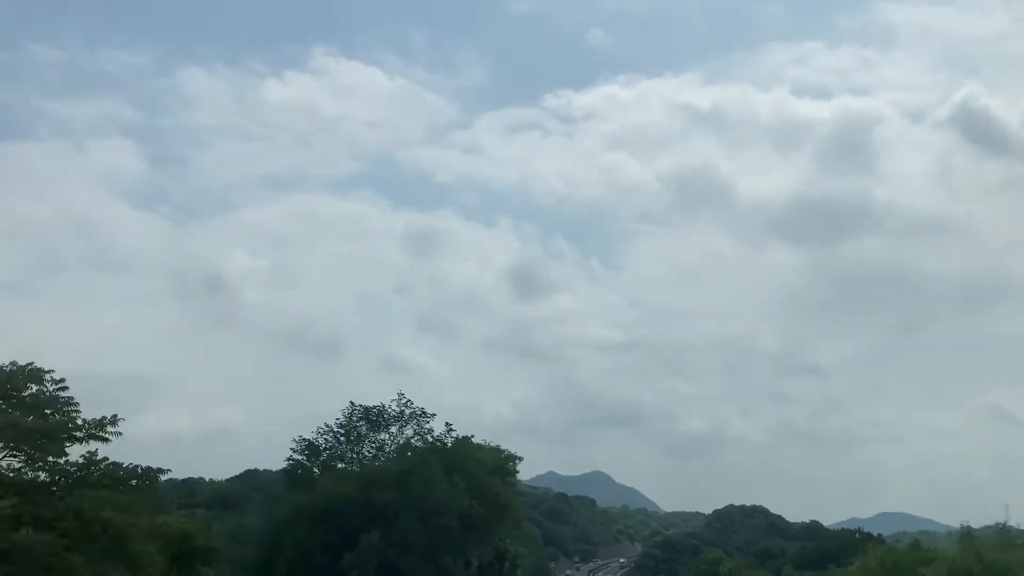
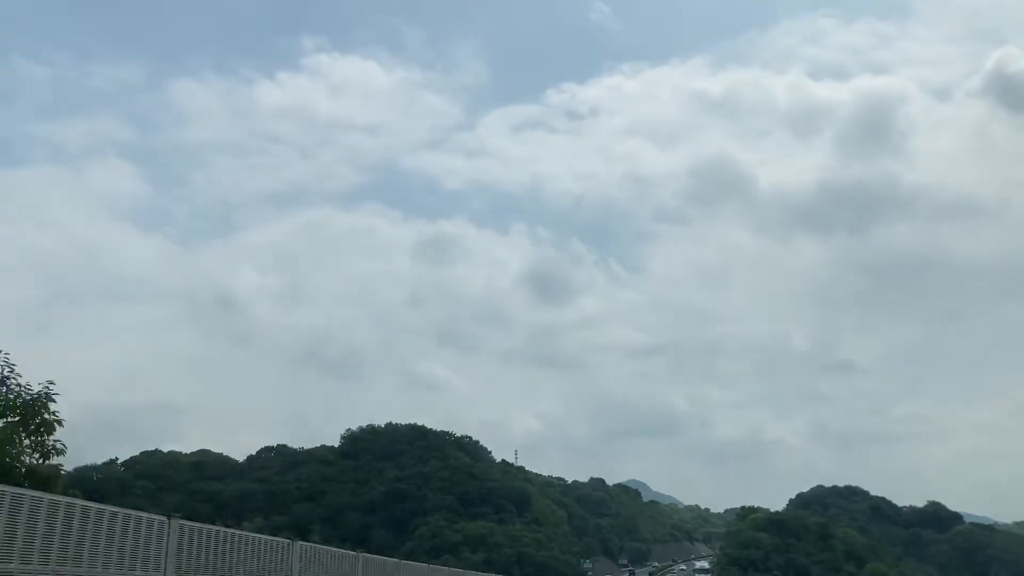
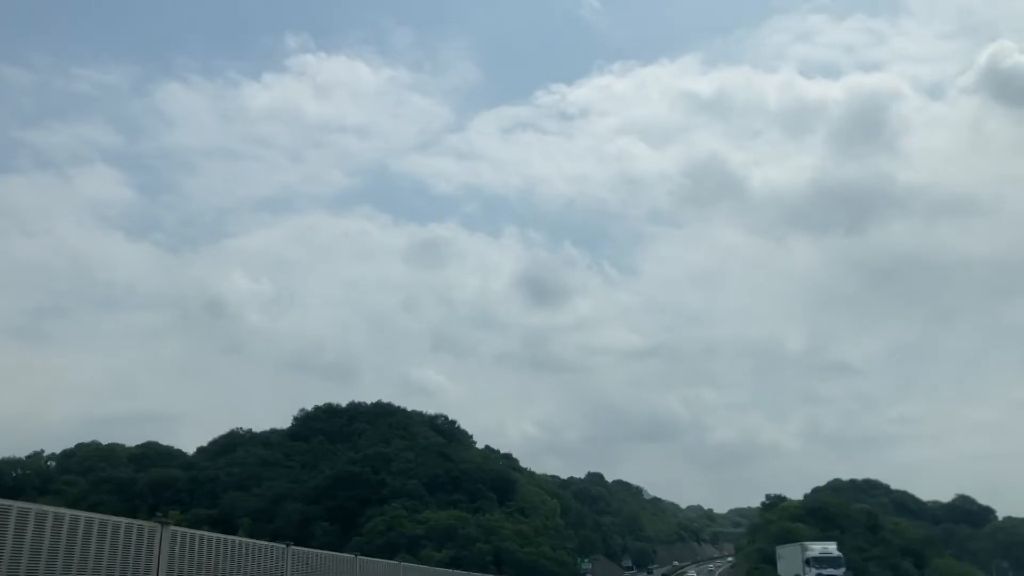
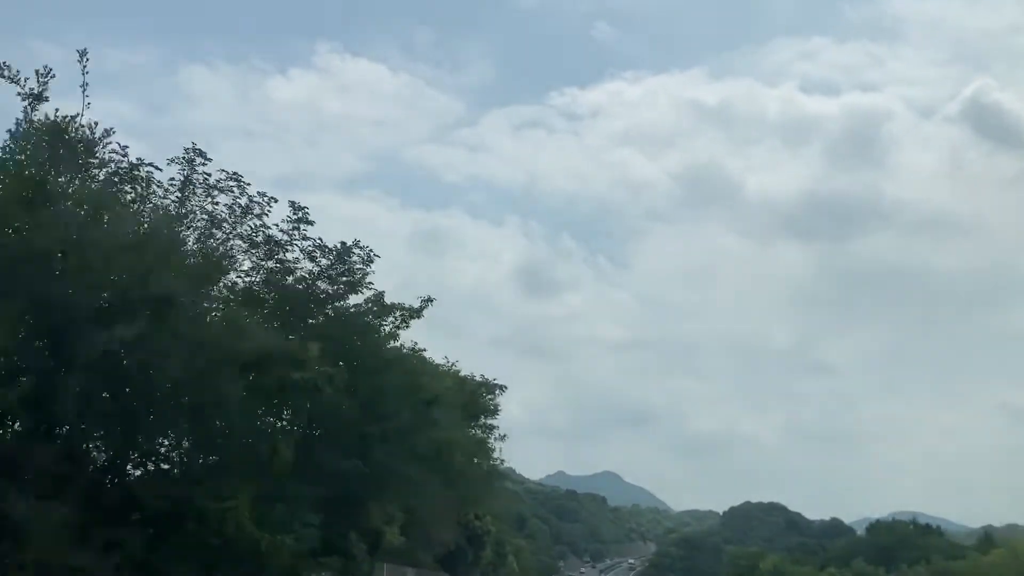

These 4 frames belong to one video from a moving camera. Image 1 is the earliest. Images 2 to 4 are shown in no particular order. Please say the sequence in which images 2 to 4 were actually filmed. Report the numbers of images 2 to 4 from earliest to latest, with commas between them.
4, 2, 3
